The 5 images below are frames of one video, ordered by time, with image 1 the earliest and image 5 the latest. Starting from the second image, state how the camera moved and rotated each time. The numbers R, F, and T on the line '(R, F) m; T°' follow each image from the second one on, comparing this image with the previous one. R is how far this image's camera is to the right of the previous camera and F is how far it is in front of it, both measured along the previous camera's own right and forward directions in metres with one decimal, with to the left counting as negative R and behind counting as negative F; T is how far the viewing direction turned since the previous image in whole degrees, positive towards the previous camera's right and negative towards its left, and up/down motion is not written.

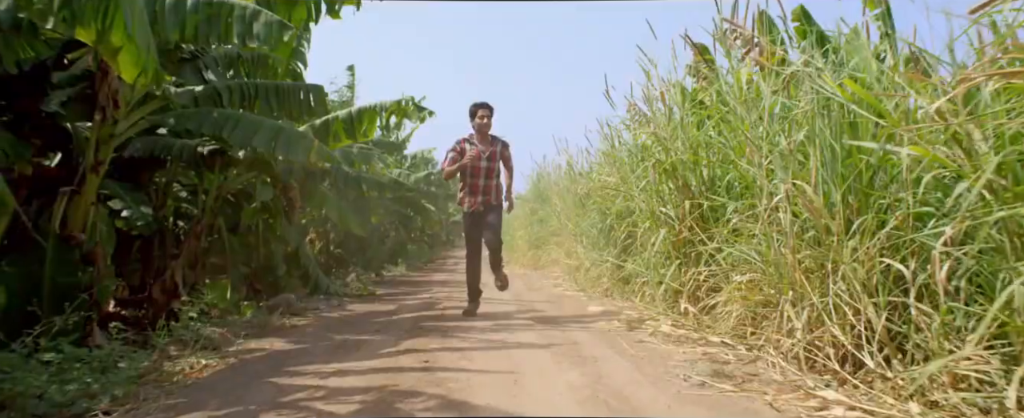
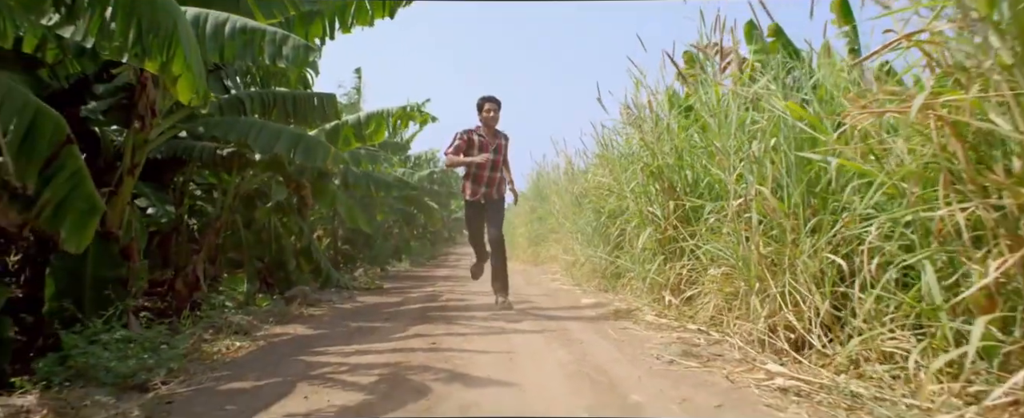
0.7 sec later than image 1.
(0.0, -0.4) m; 0°
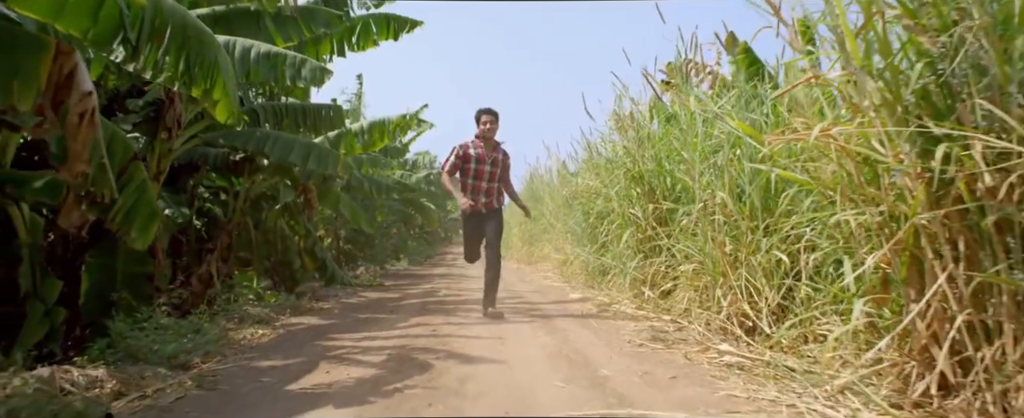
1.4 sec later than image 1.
(0.0, -0.5) m; 0°
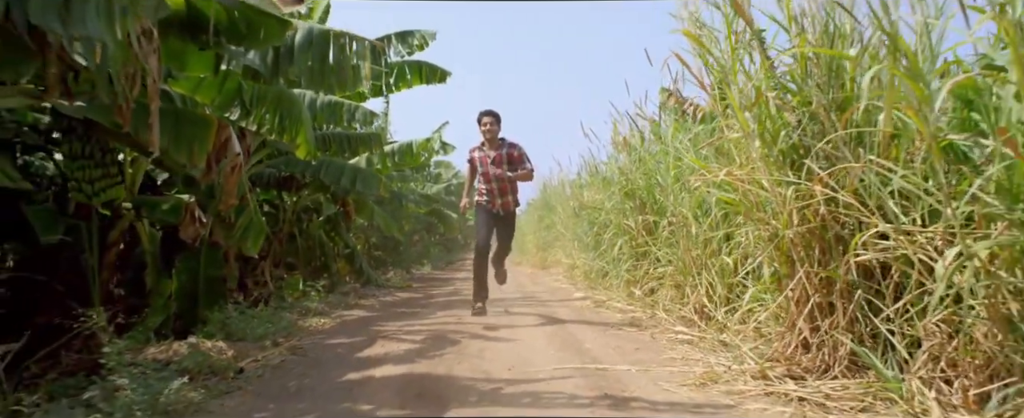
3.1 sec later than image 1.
(+0.1, -1.1) m; -1°
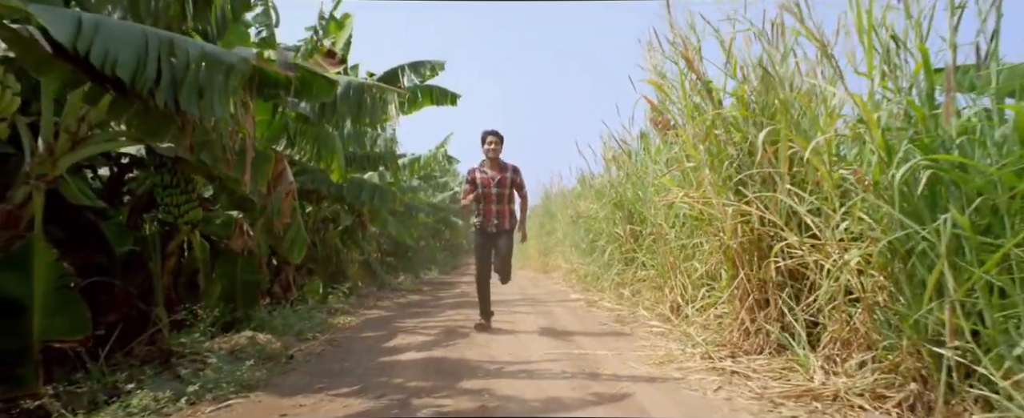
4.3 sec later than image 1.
(0.0, -0.8) m; 0°
